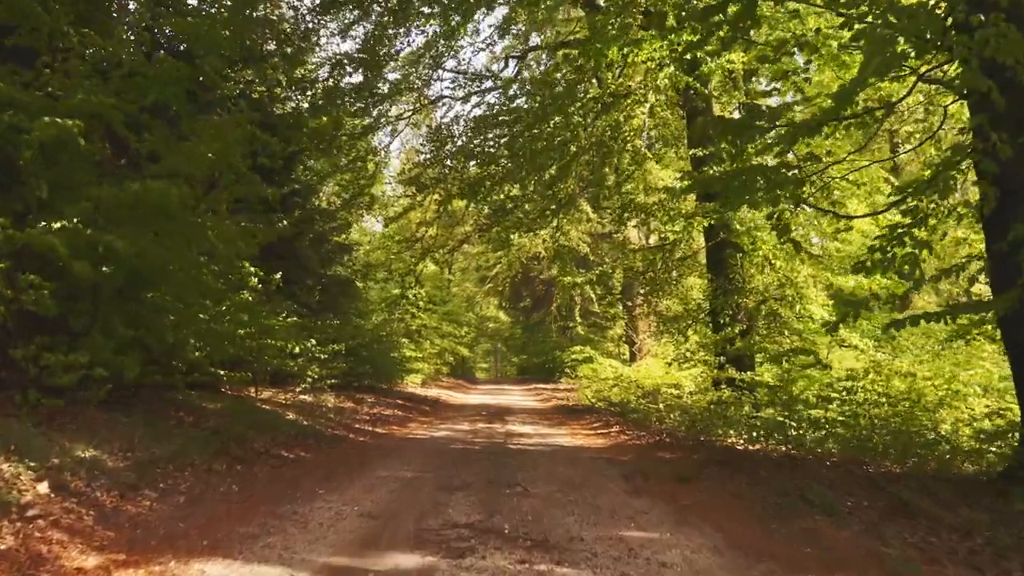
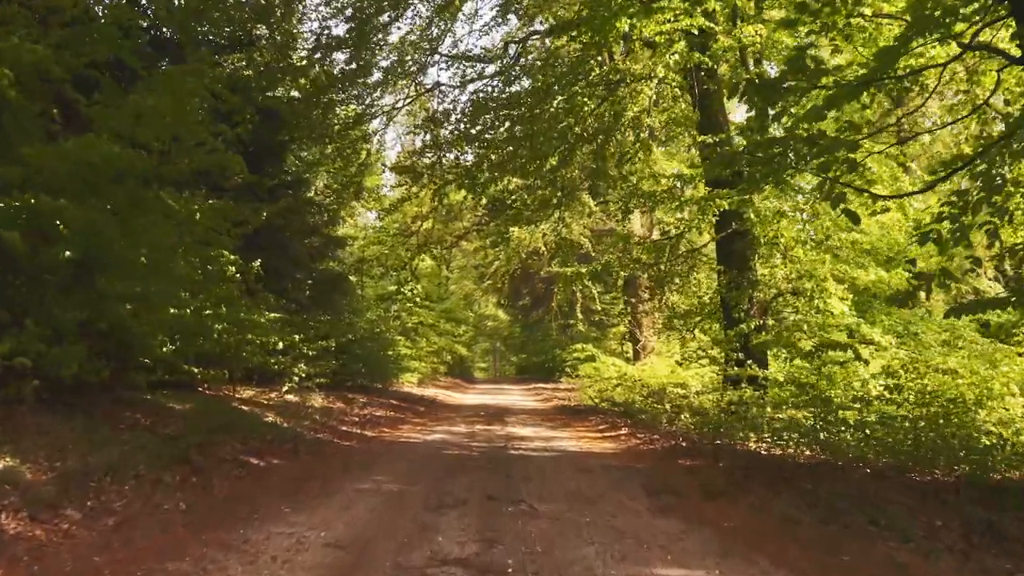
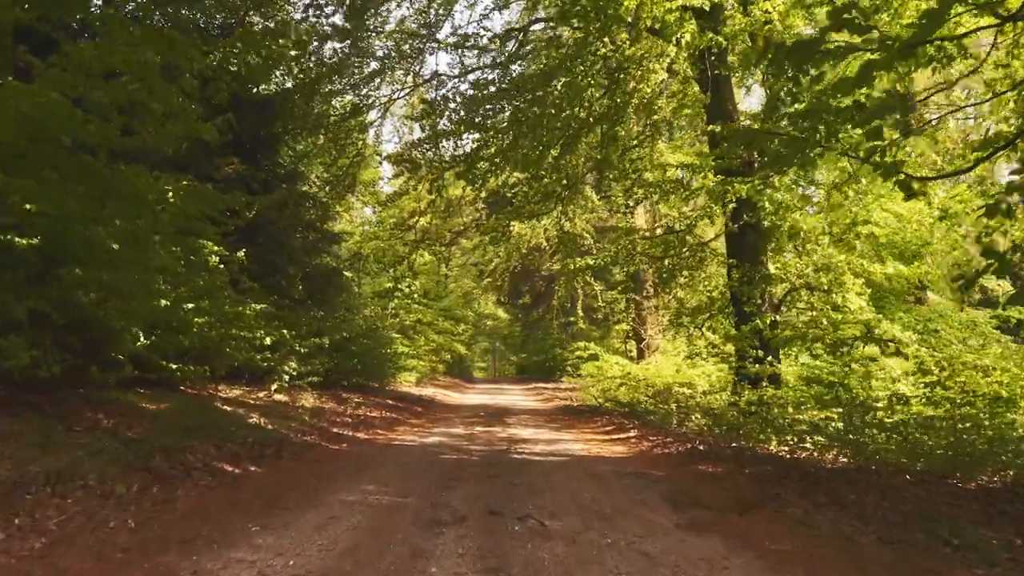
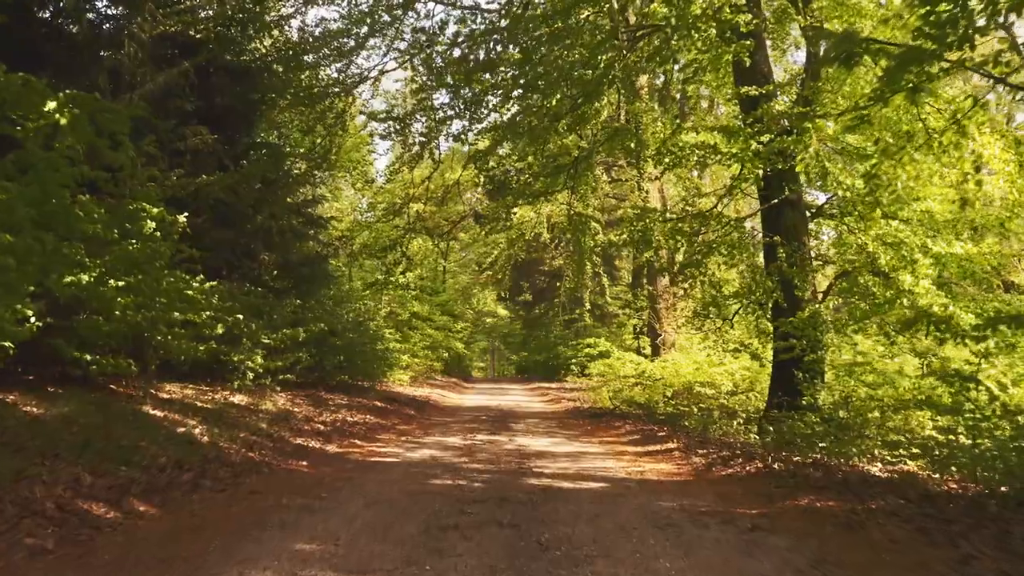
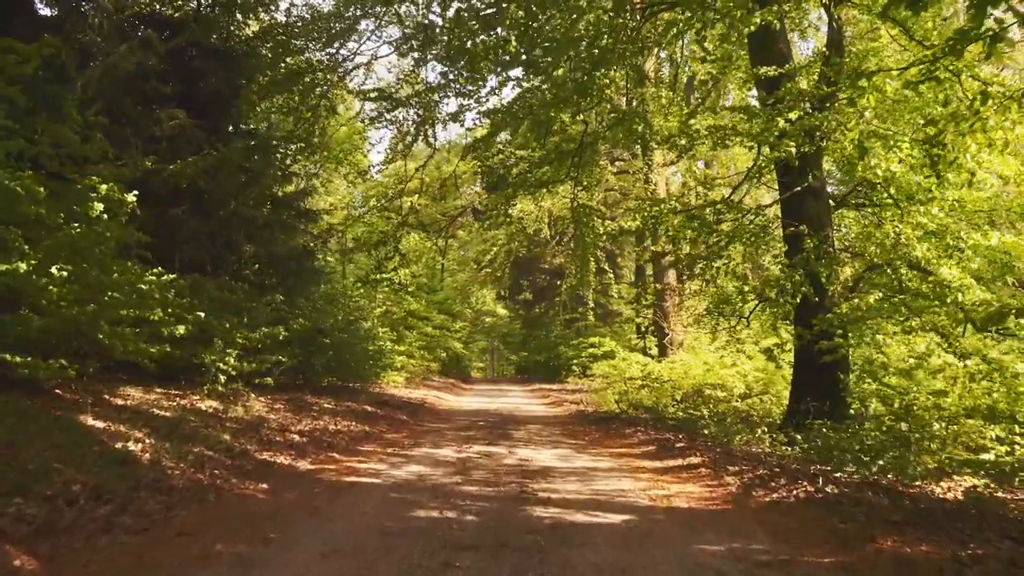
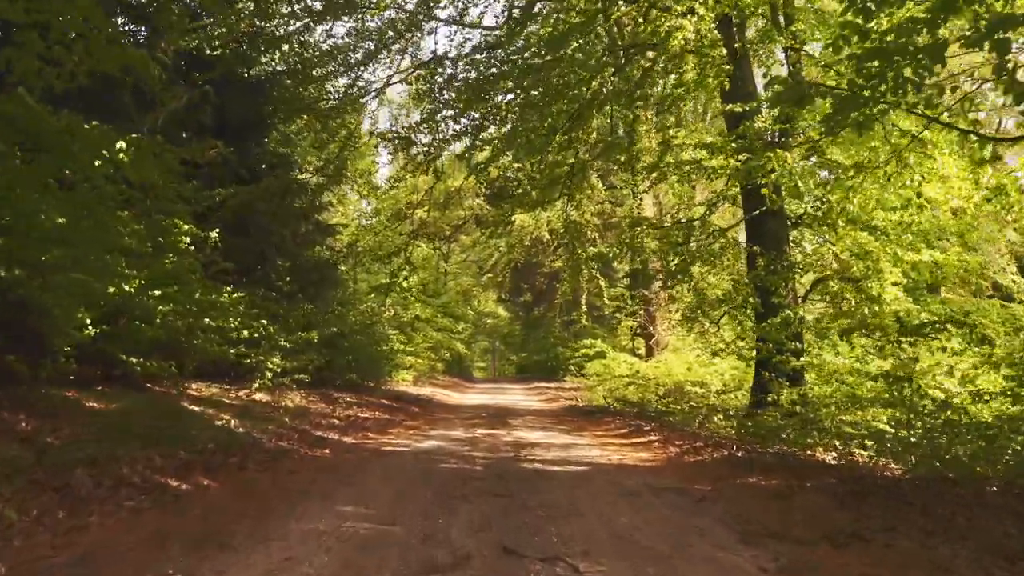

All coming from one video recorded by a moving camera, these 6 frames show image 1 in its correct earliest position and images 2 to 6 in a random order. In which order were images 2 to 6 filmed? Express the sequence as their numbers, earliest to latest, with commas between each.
2, 3, 6, 4, 5
